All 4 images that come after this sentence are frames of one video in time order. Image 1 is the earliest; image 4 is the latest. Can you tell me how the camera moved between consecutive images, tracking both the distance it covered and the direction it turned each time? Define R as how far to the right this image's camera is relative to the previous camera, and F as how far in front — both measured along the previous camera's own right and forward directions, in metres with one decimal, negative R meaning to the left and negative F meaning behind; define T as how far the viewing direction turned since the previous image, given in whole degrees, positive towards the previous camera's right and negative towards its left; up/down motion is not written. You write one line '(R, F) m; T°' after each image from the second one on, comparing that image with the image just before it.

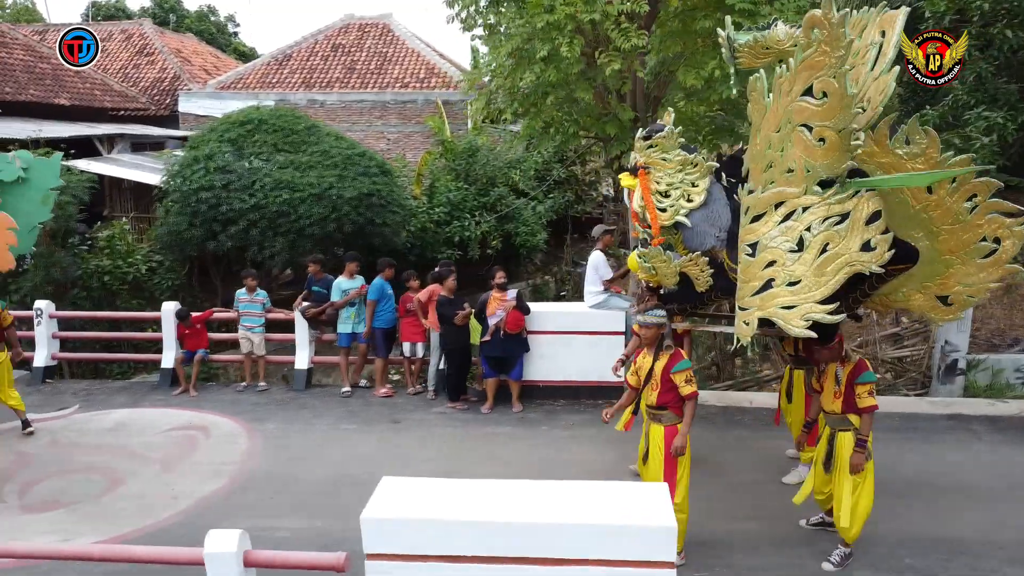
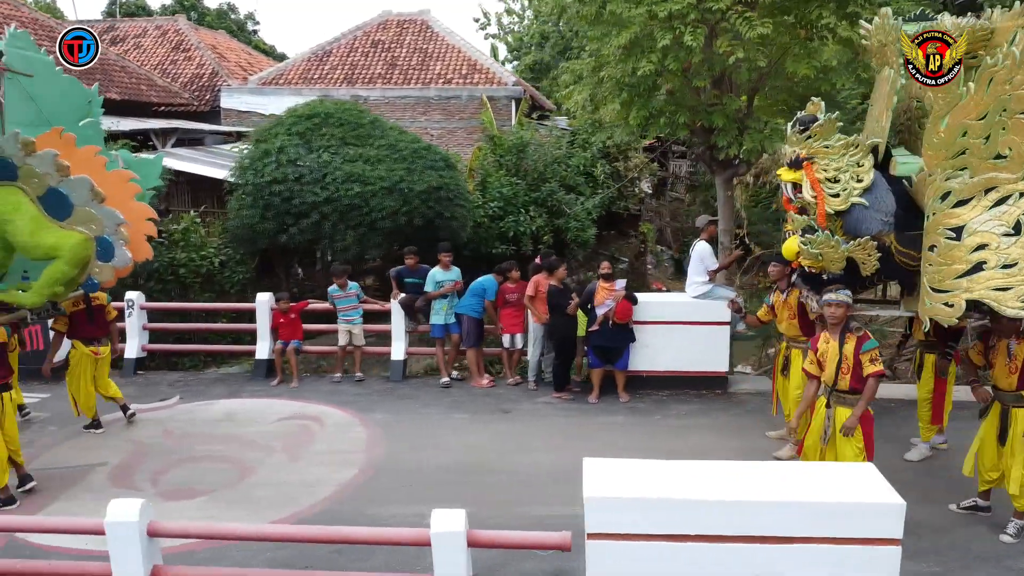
(-0.9, 0.0) m; 0°
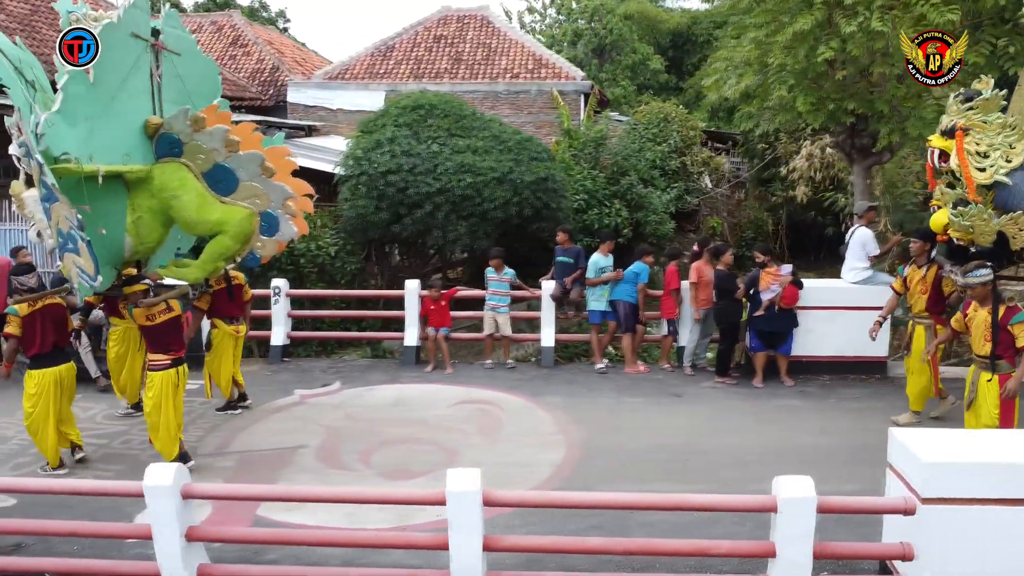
(-1.4, 0.0) m; +1°
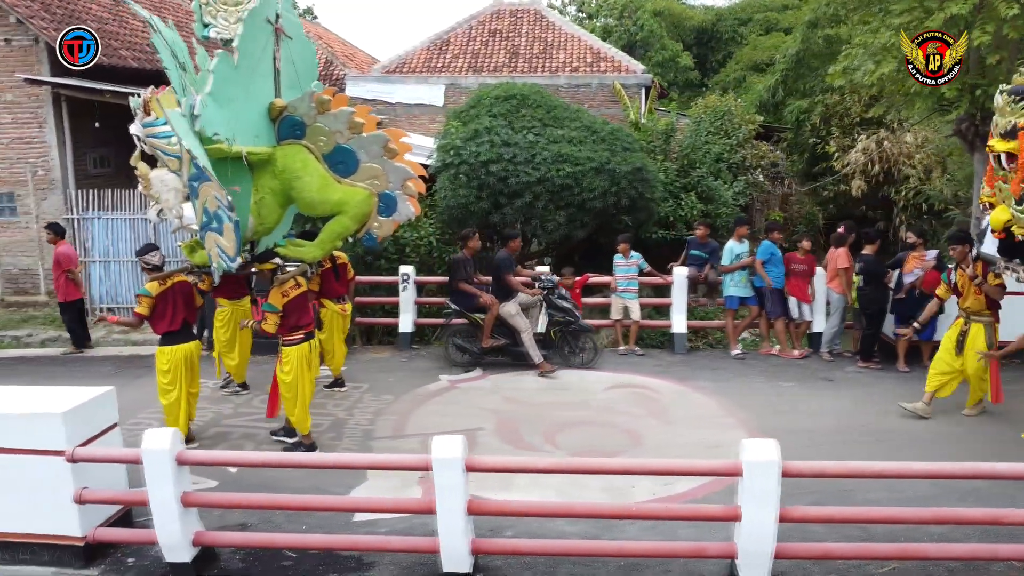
(-1.3, 0.0) m; +1°
